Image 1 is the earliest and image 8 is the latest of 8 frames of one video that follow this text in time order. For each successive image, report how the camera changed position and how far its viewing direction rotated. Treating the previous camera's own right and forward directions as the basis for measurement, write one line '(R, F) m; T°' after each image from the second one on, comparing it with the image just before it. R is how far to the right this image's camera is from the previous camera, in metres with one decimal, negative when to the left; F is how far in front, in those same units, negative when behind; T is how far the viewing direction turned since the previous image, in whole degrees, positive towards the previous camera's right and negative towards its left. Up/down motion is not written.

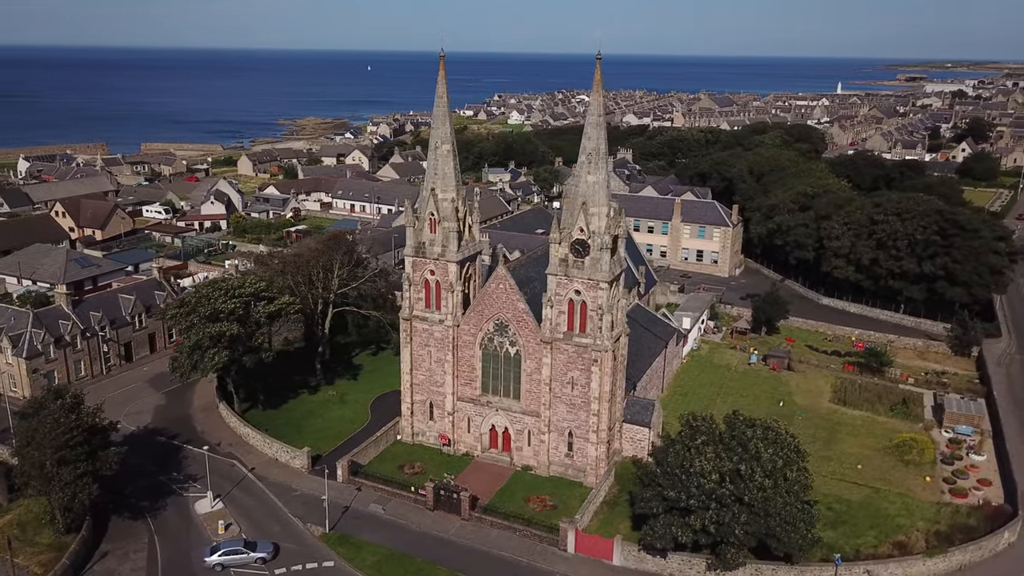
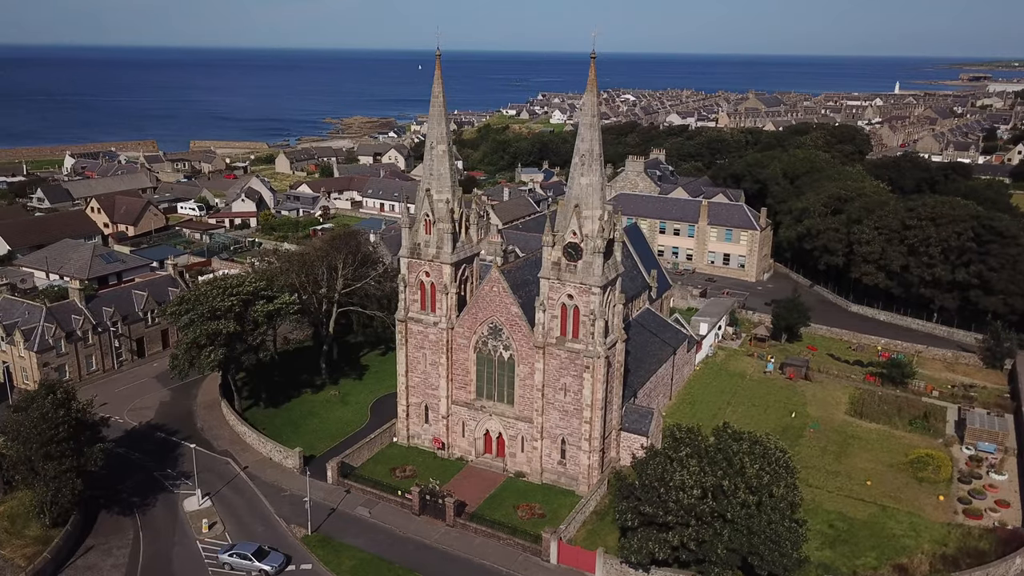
(+2.3, +0.8) m; -3°
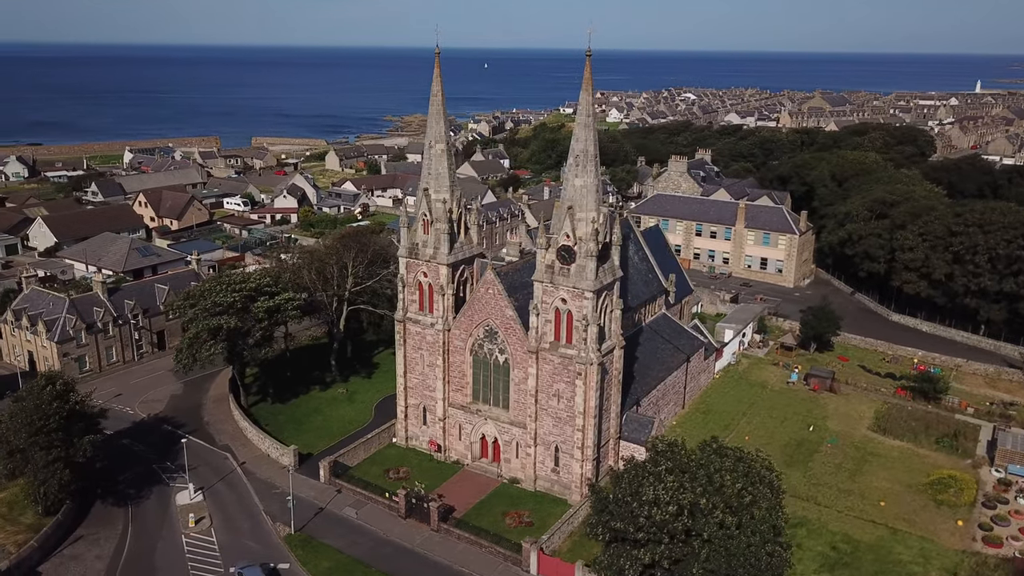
(+2.8, +0.9) m; -4°
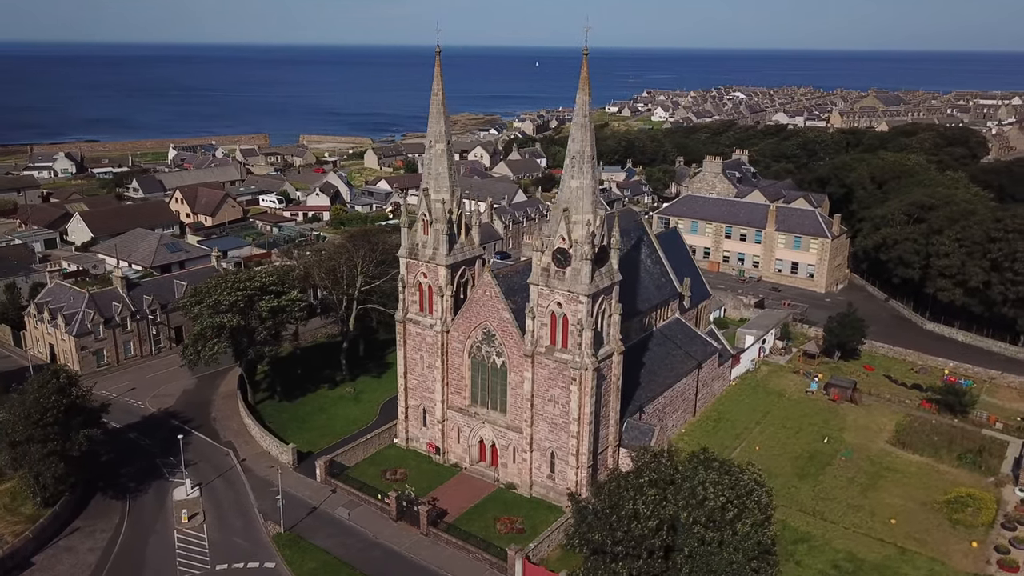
(+2.1, +0.6) m; -3°
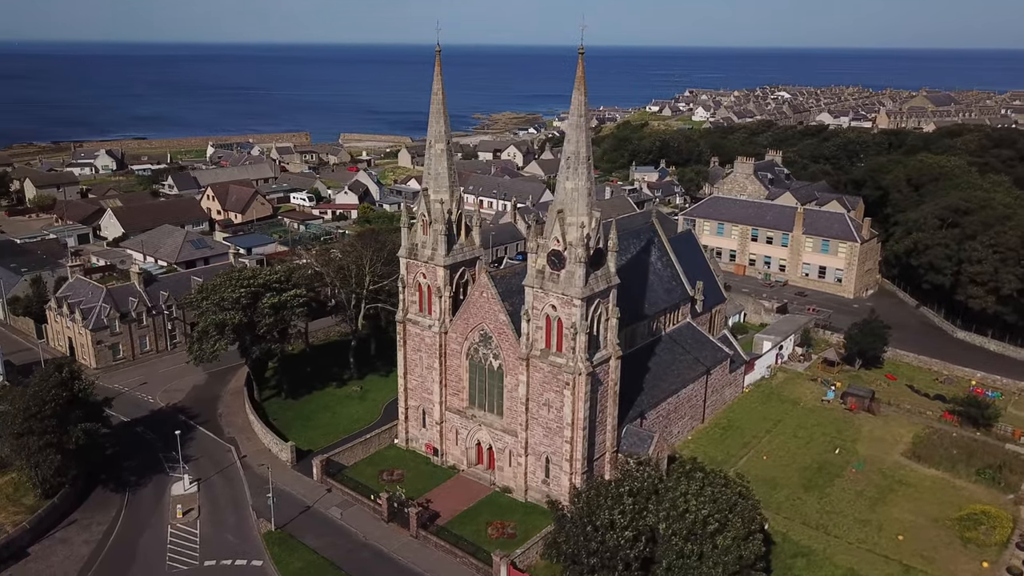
(+1.9, +0.5) m; -3°
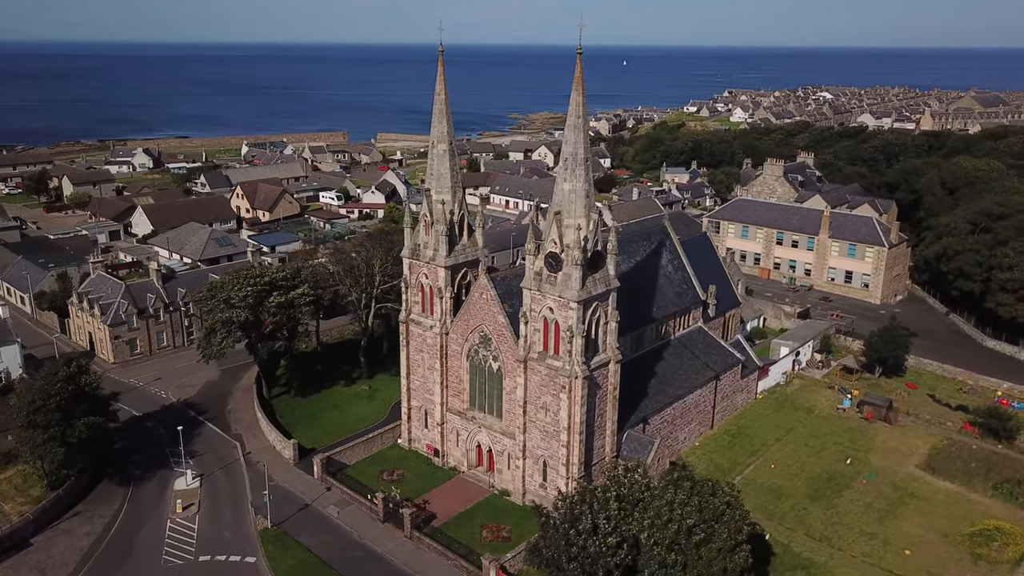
(+1.6, +0.2) m; -2°
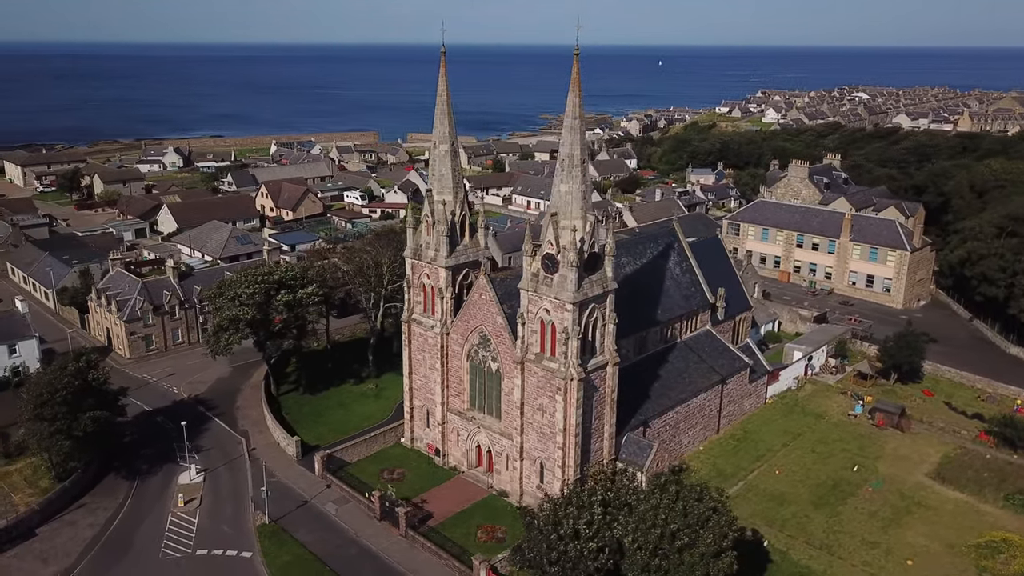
(+1.4, 0.0) m; -2°
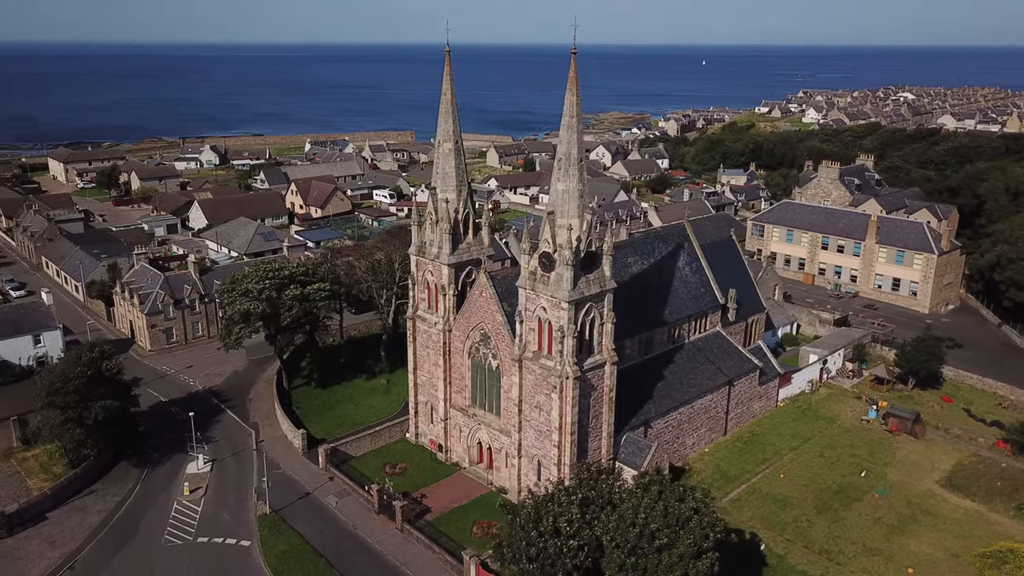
(+1.6, -0.2) m; -3°
